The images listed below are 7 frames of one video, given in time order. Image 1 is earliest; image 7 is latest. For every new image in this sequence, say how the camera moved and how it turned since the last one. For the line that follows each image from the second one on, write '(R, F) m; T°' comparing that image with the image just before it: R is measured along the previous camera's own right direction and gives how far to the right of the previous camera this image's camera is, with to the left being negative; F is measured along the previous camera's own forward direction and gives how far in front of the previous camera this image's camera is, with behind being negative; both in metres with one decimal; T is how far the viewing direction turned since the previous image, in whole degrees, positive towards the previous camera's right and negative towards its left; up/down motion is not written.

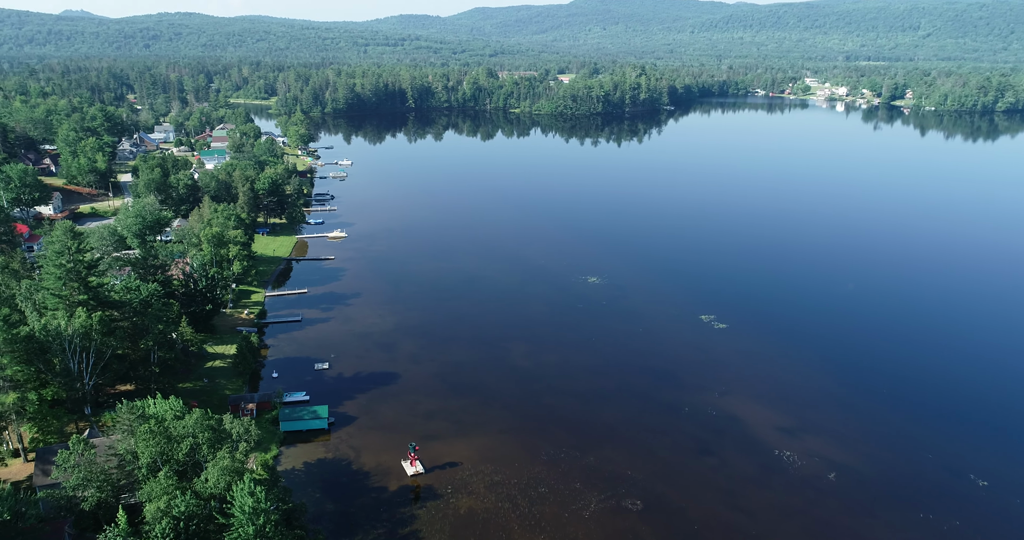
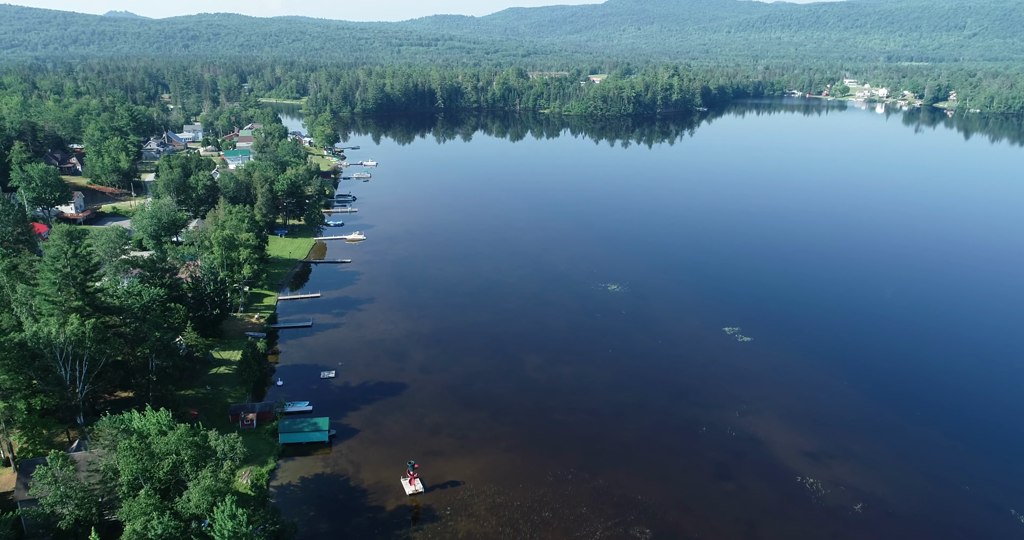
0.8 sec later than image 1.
(+1.0, +1.6) m; -2°
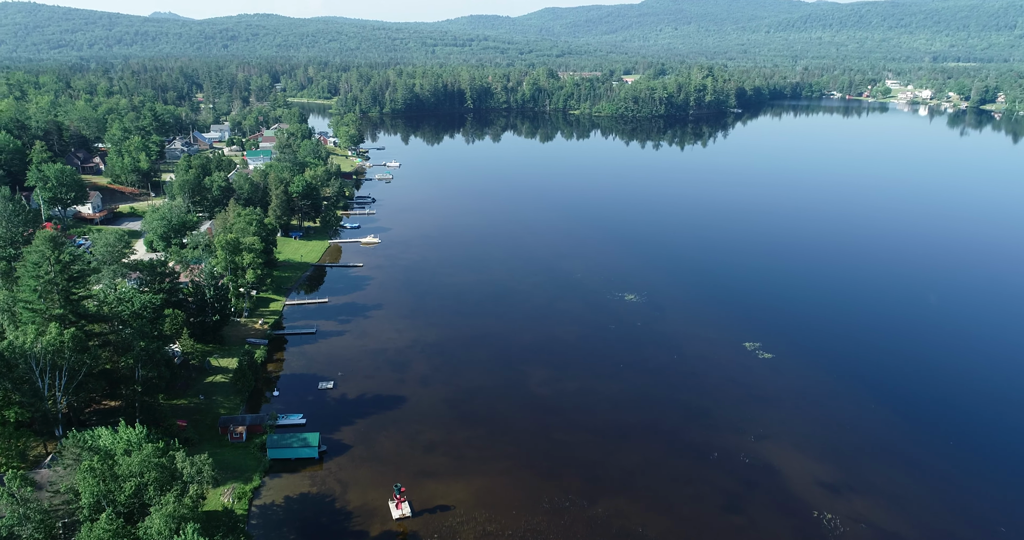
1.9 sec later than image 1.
(+1.6, +1.7) m; -3°
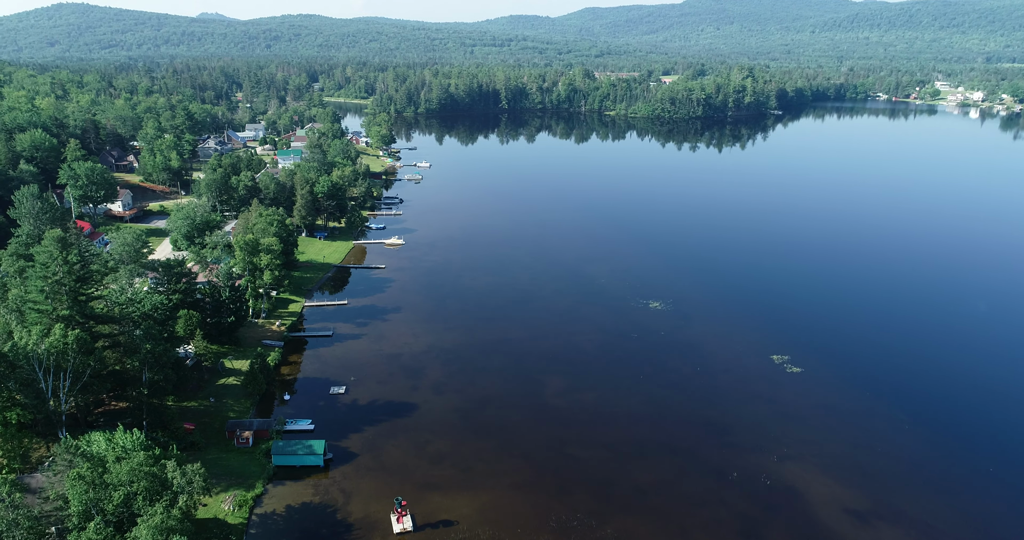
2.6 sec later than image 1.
(+1.1, +1.2) m; -3°
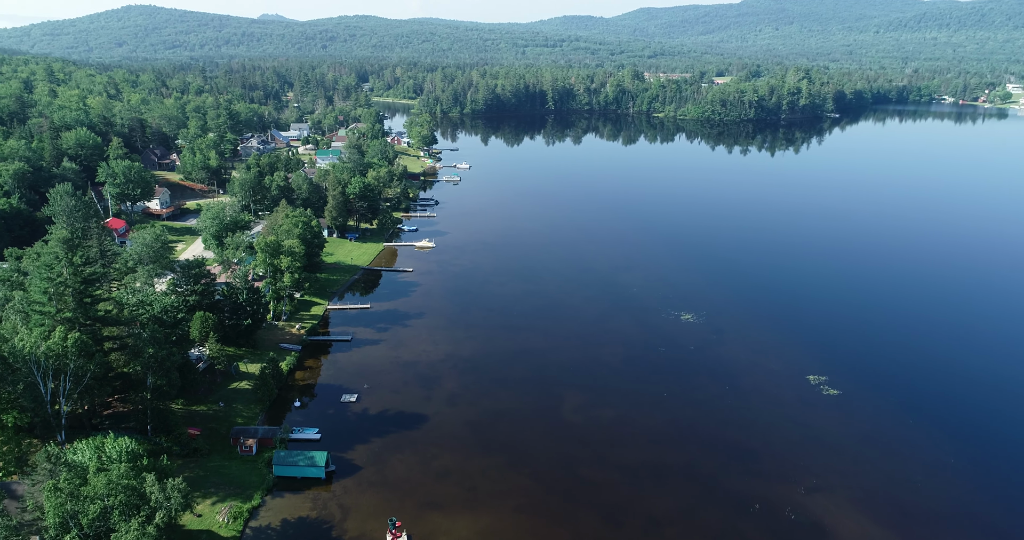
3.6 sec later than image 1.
(+1.7, +1.7) m; -4°
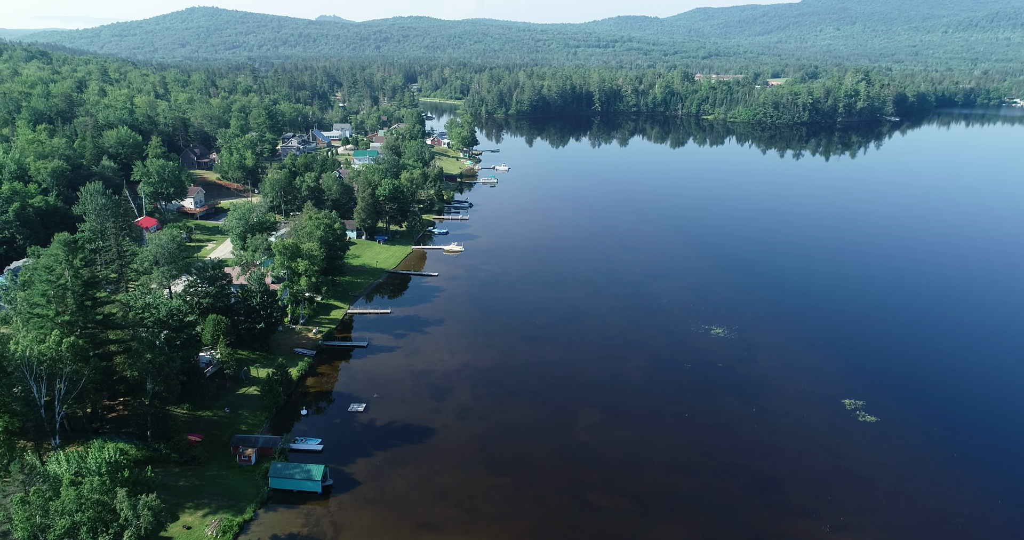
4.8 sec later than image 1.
(+1.9, +1.7) m; -4°
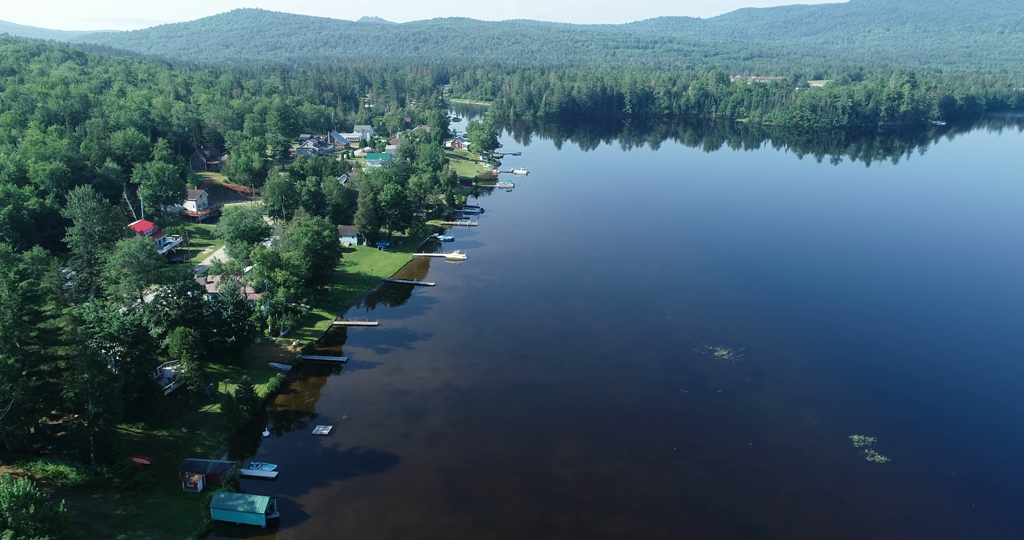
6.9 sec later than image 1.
(+3.6, +2.5) m; -3°
